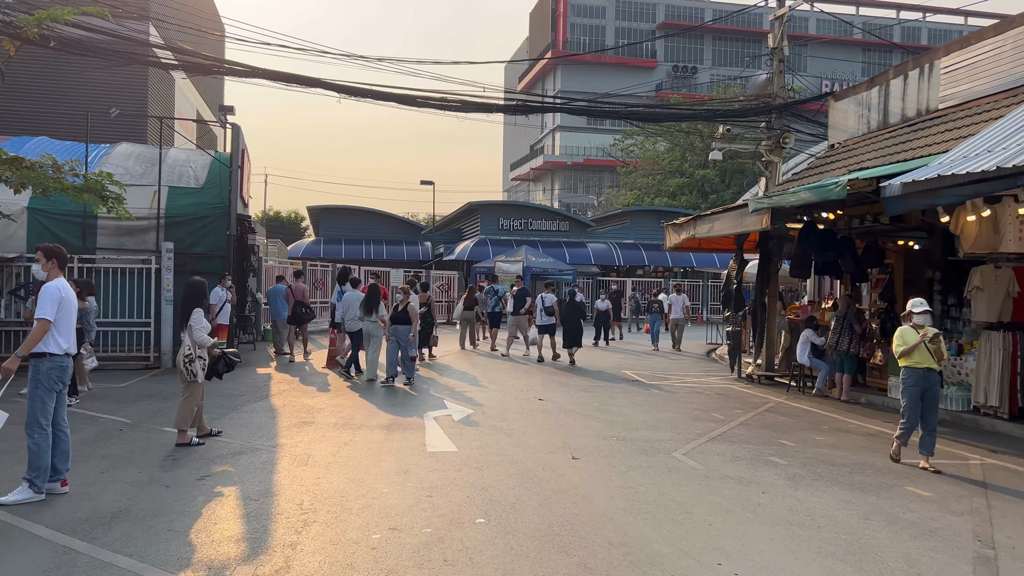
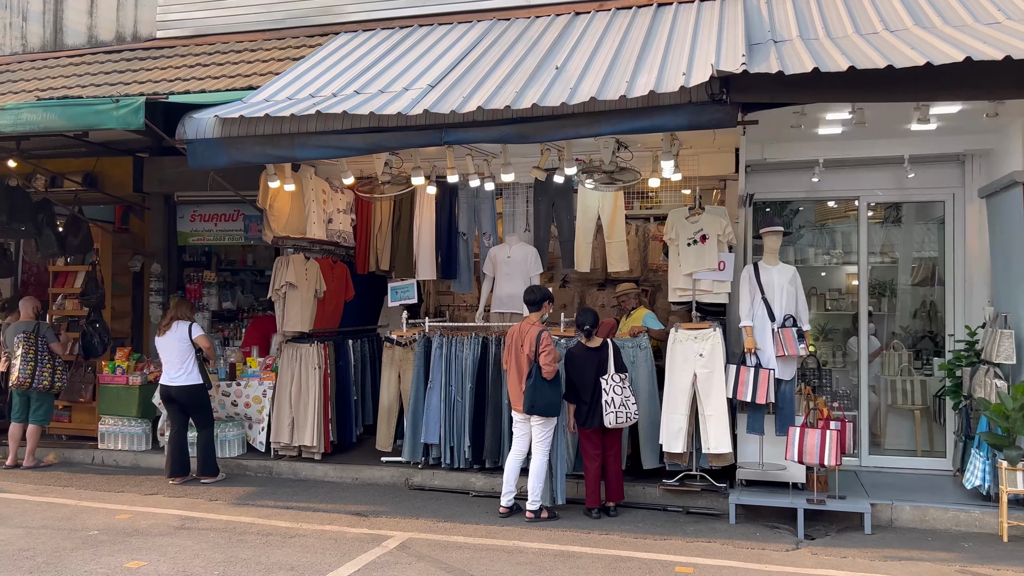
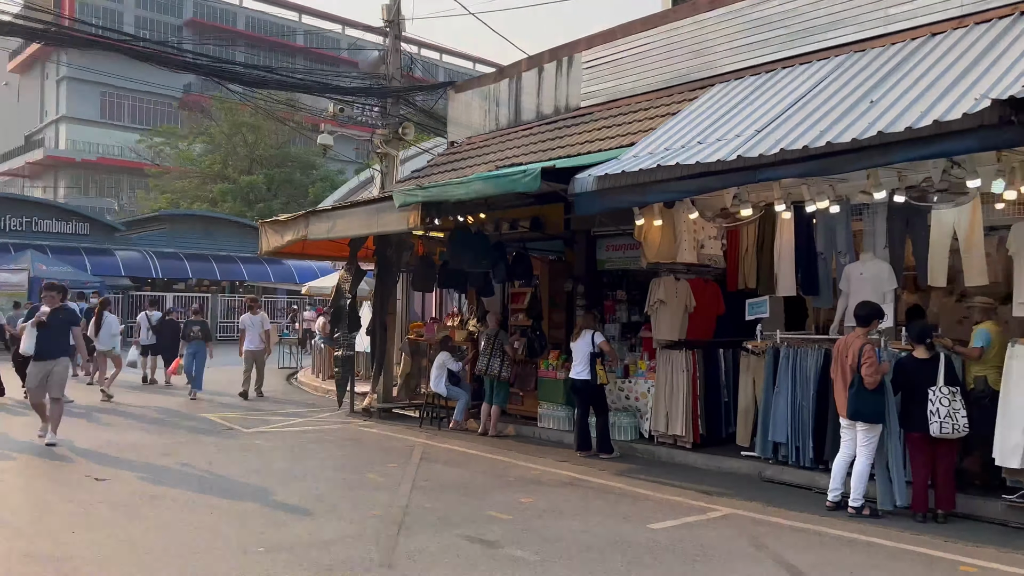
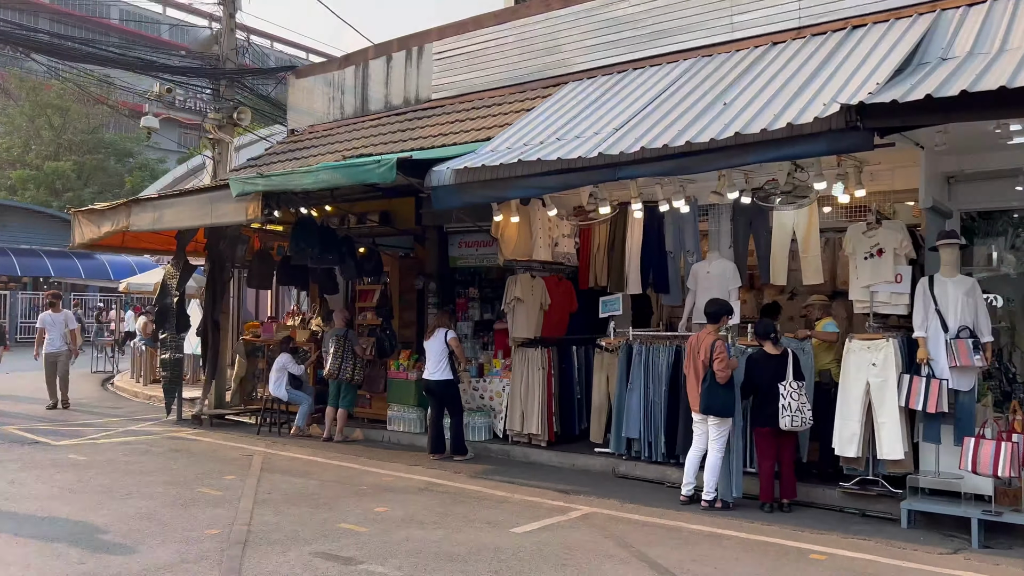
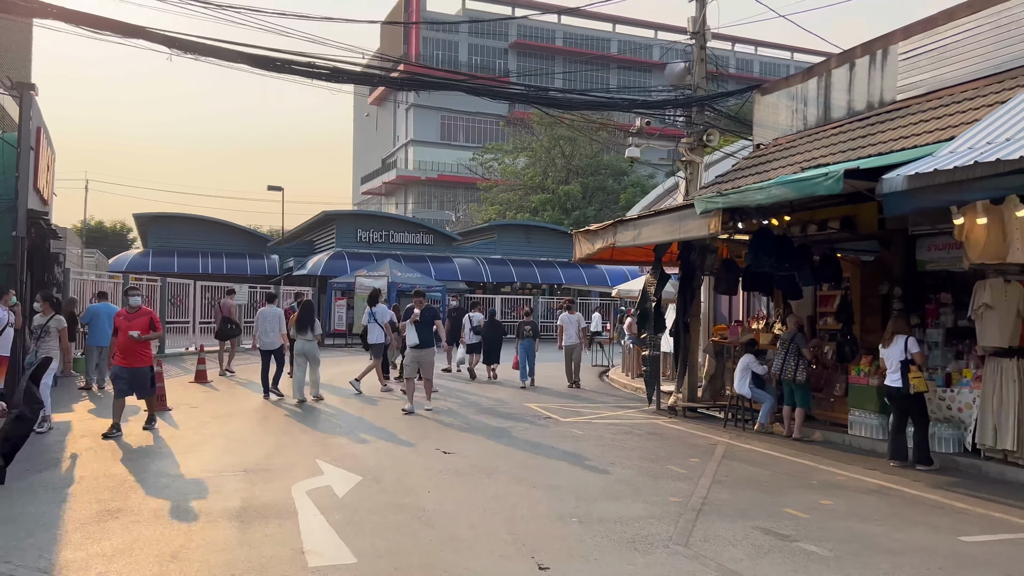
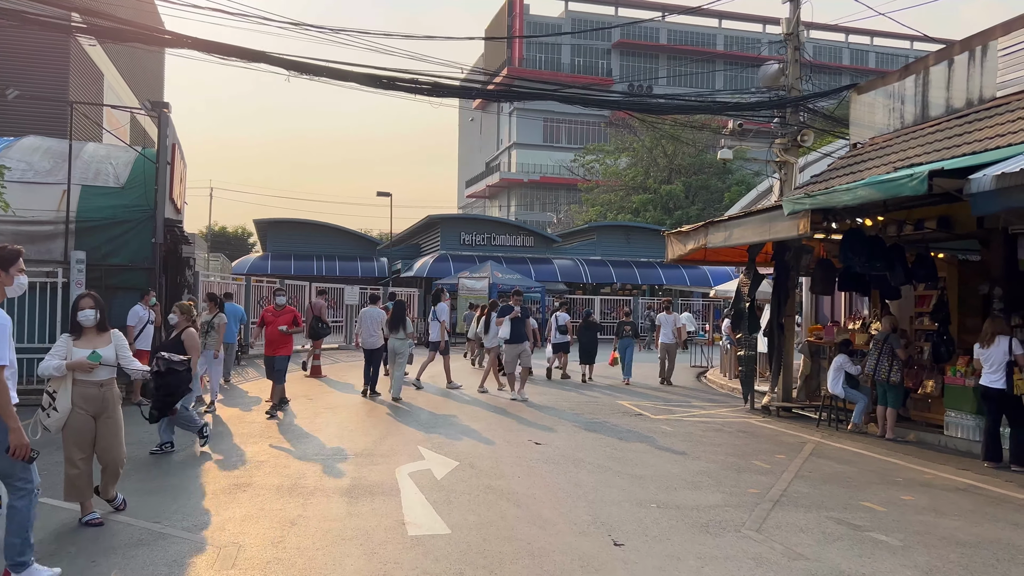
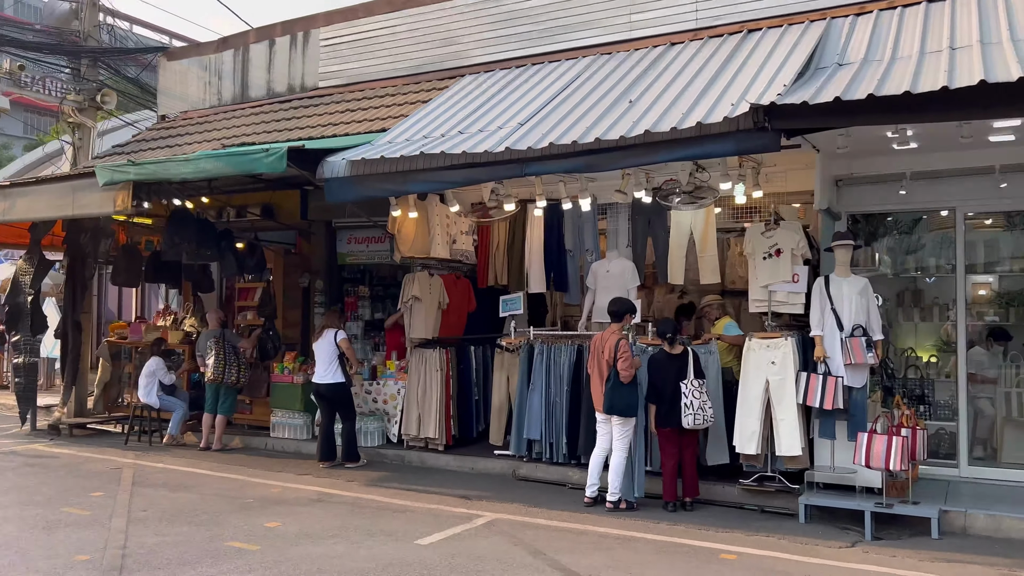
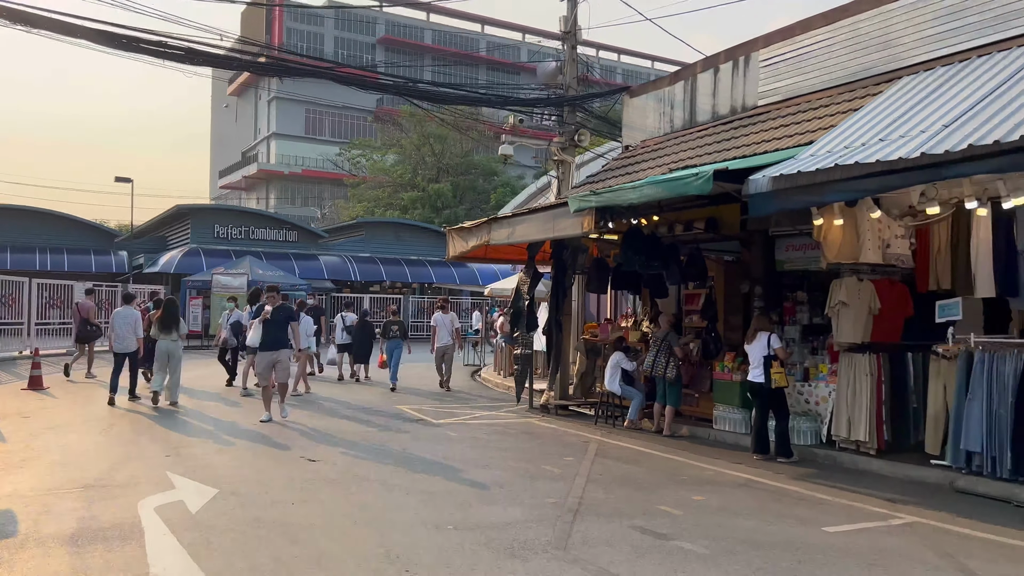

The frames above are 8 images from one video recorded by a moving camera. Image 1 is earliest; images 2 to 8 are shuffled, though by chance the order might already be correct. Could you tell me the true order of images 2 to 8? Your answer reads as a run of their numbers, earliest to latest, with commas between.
6, 5, 8, 3, 4, 7, 2
